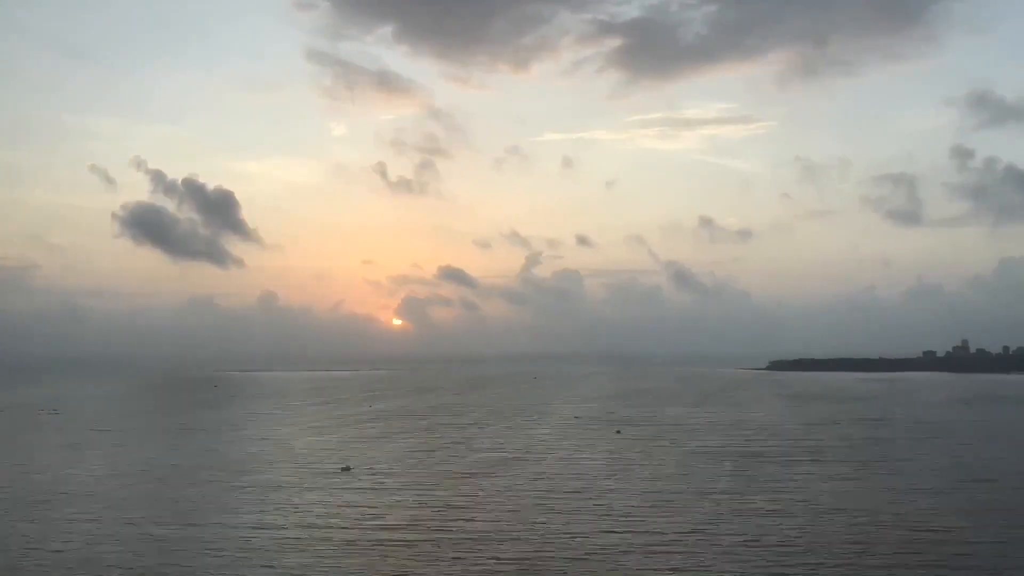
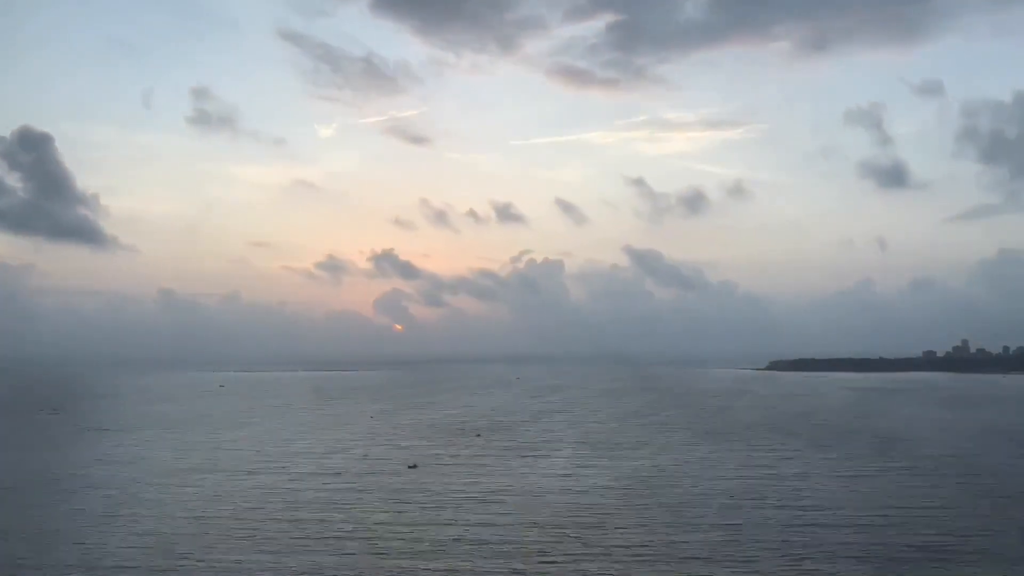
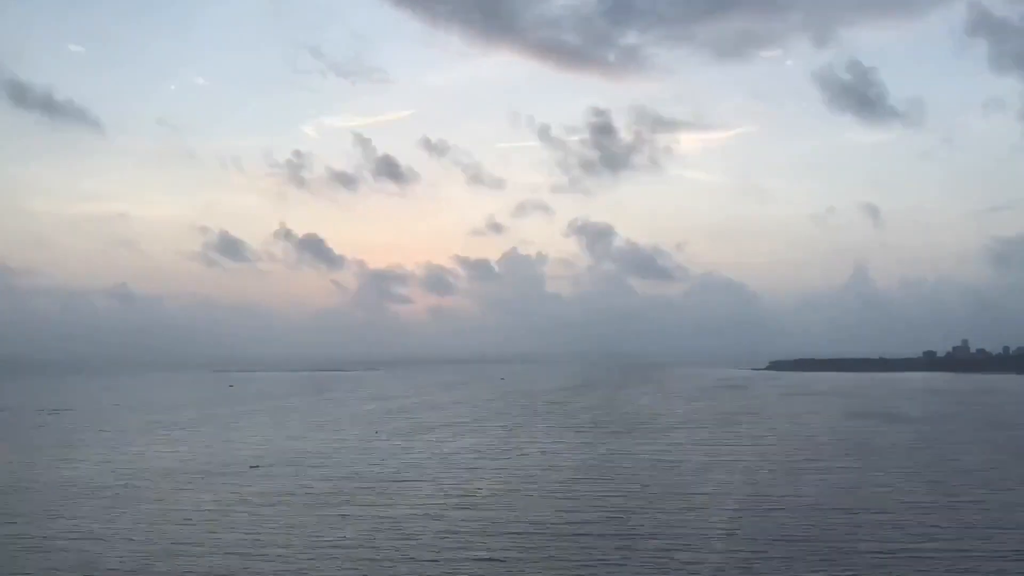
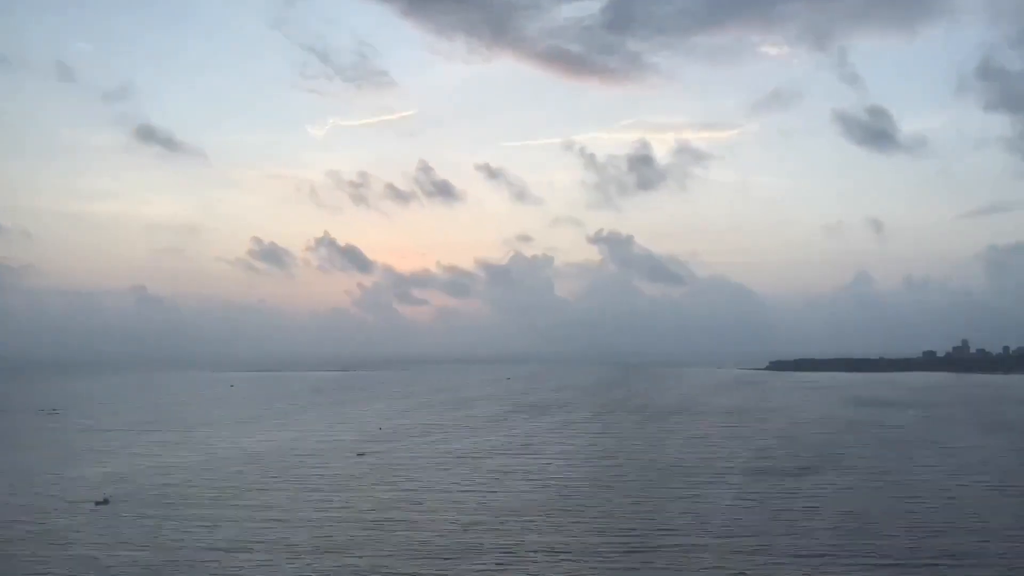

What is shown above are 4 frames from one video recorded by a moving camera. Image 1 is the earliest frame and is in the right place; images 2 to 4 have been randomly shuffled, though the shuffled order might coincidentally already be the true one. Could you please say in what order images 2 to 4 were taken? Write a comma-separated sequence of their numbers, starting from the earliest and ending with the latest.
2, 4, 3
